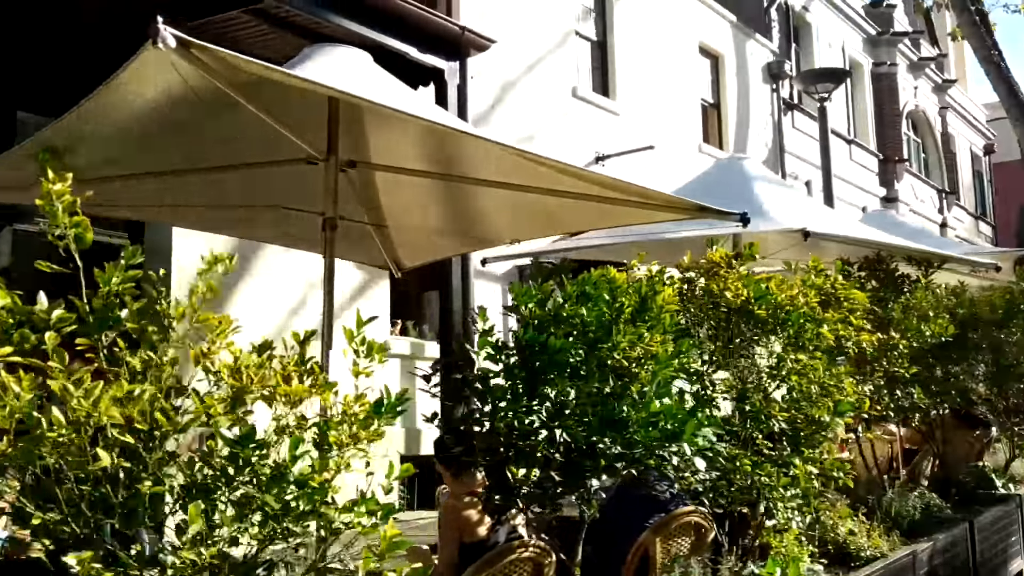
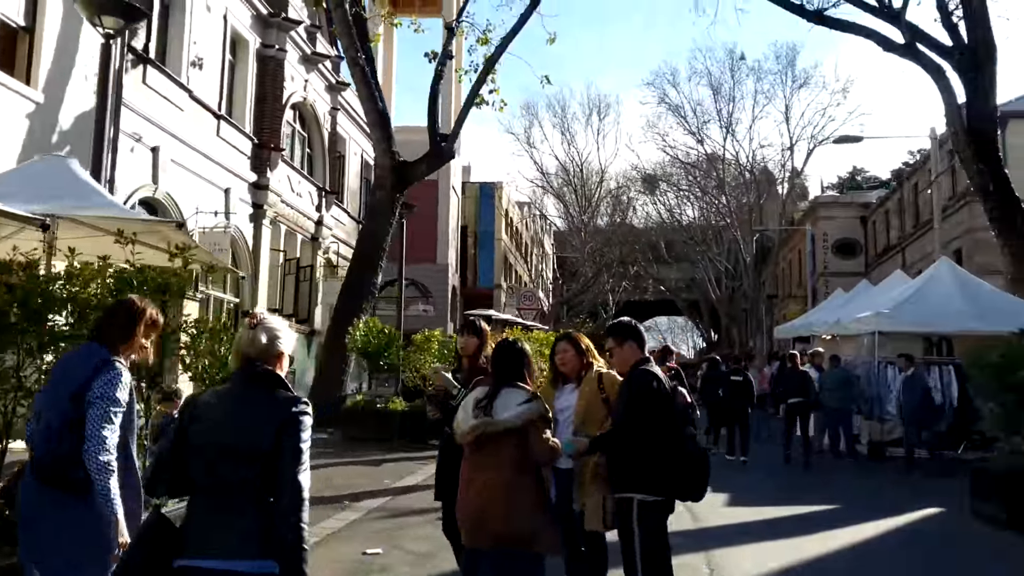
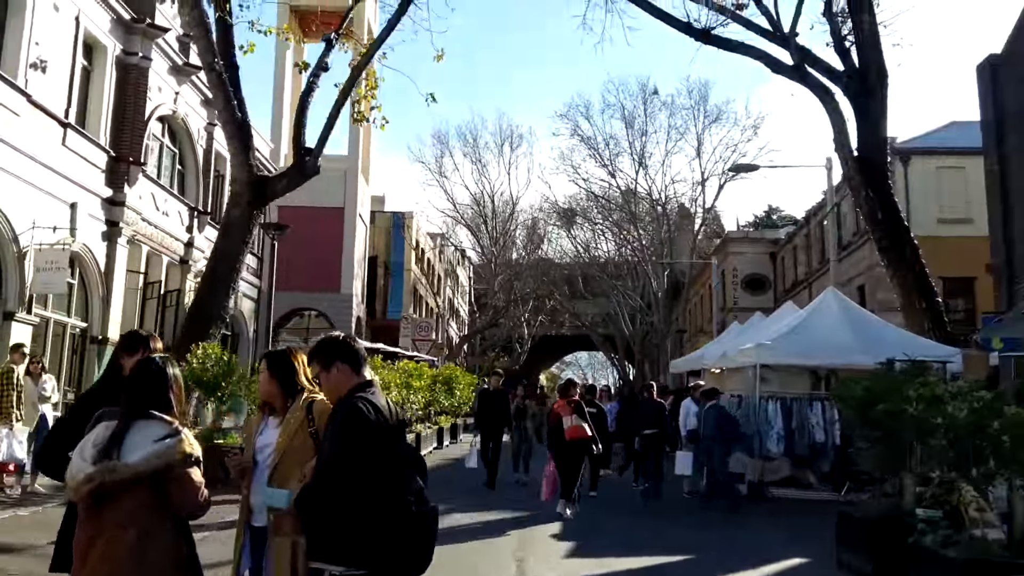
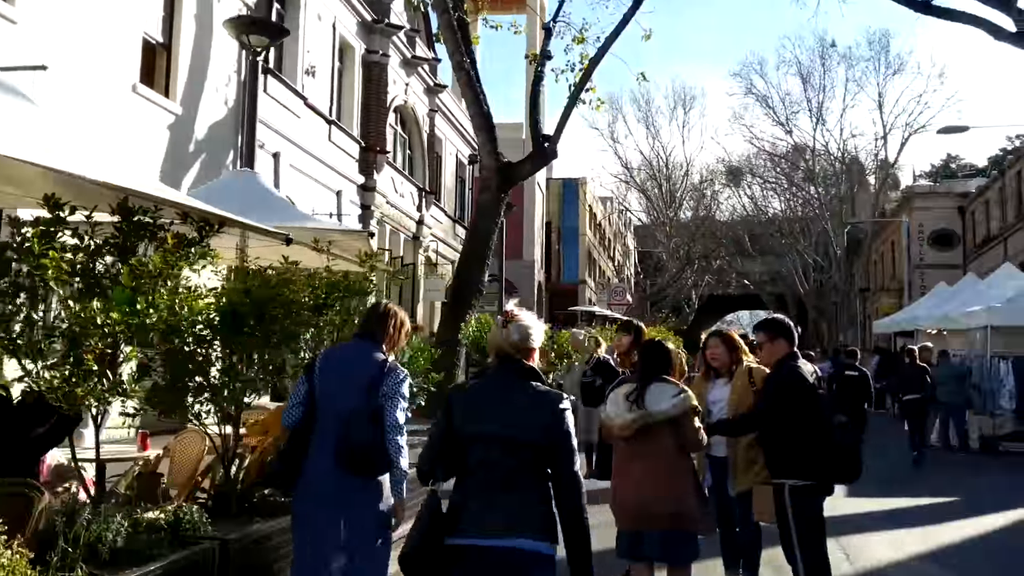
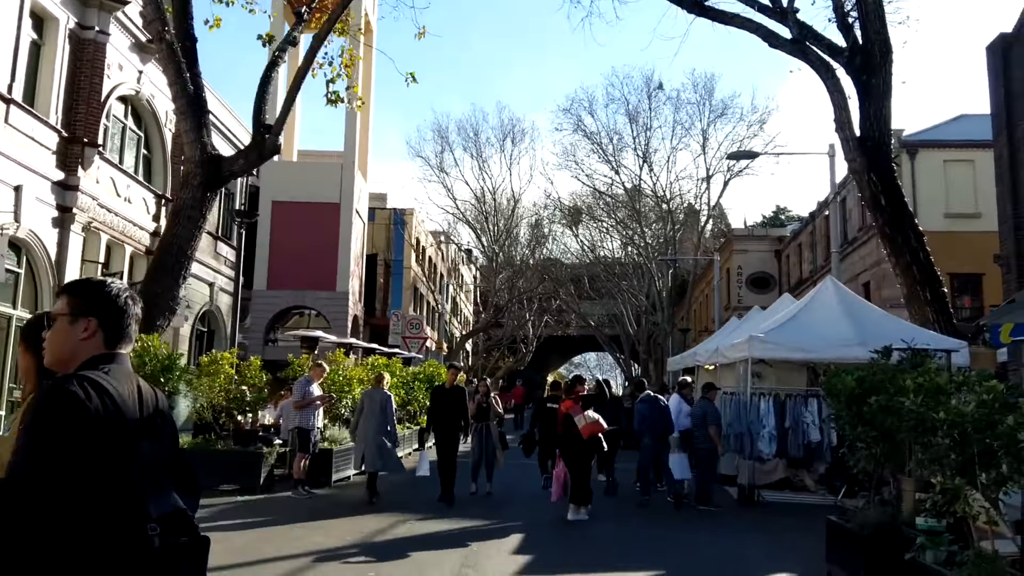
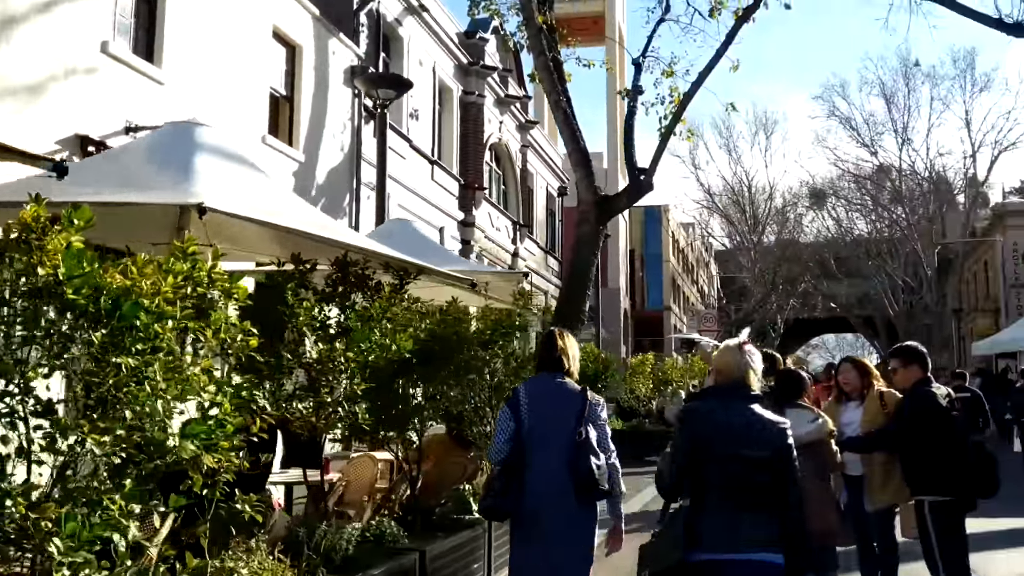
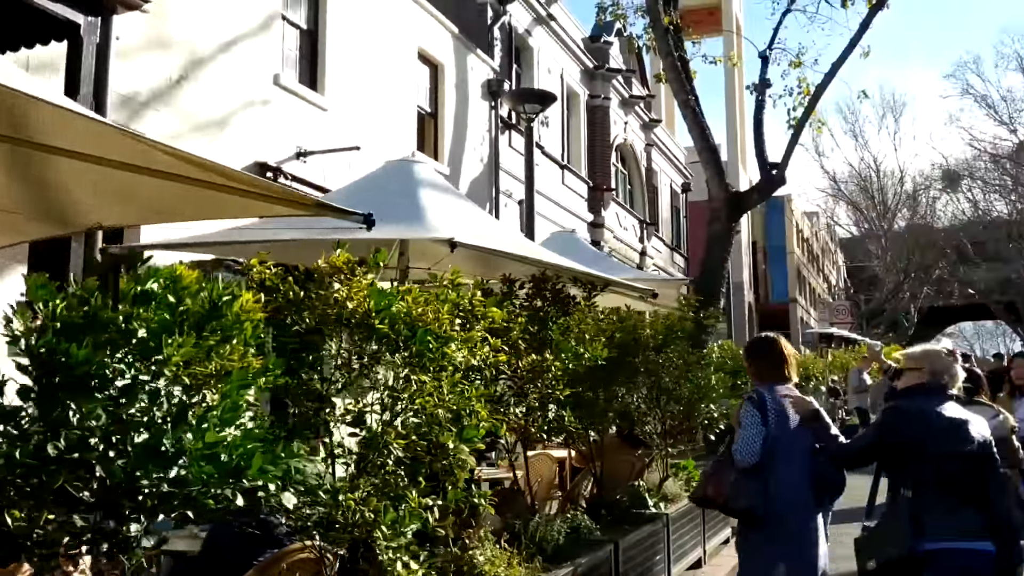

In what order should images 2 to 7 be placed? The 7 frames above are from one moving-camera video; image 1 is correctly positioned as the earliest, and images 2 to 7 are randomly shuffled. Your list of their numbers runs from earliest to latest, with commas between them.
7, 6, 4, 2, 3, 5
